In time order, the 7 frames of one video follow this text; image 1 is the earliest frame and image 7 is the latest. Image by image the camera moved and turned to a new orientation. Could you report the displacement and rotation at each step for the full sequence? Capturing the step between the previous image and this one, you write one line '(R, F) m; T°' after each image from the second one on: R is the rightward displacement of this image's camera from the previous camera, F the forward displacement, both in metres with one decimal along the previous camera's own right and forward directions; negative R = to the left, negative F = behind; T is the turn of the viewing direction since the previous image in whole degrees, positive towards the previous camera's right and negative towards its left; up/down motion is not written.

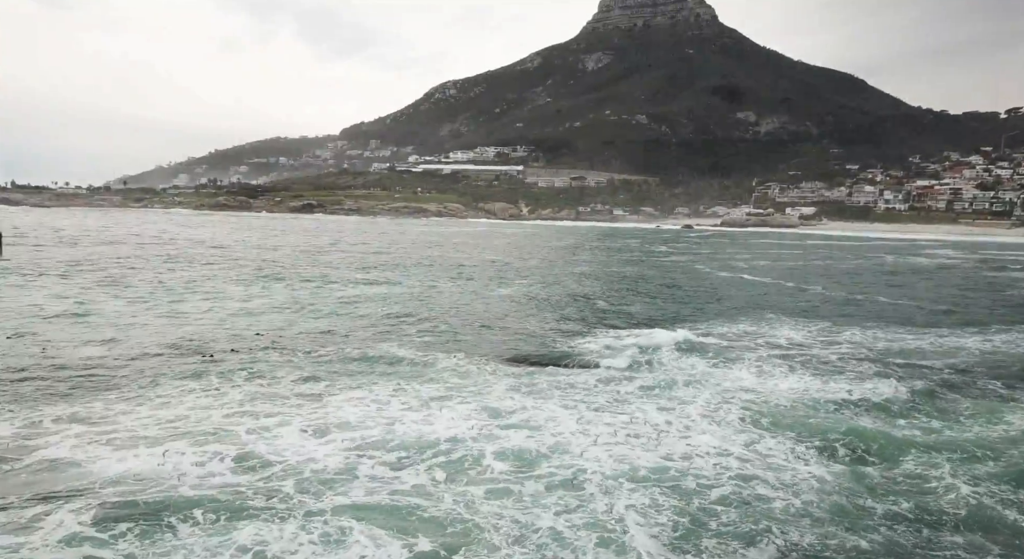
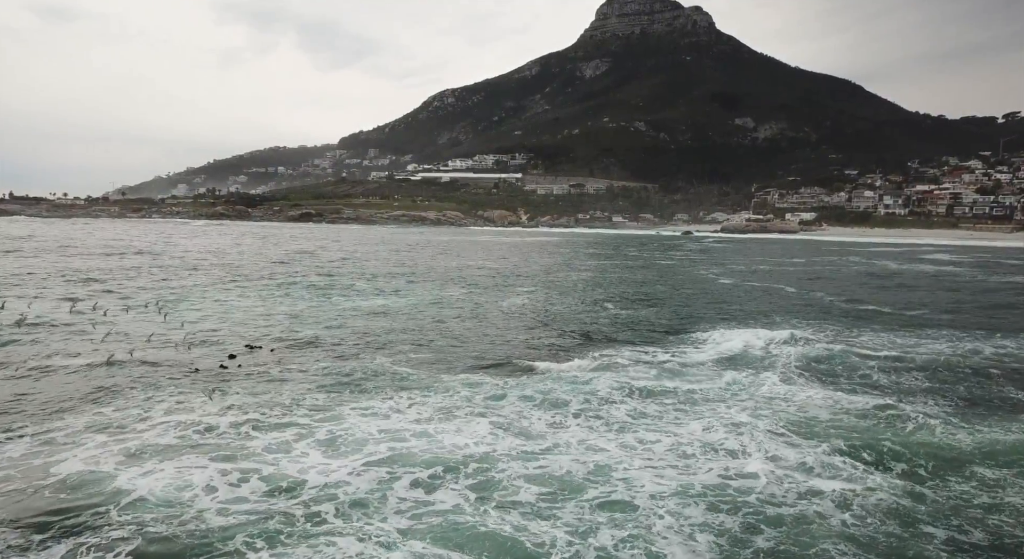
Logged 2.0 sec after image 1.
(-0.2, +0.3) m; 0°
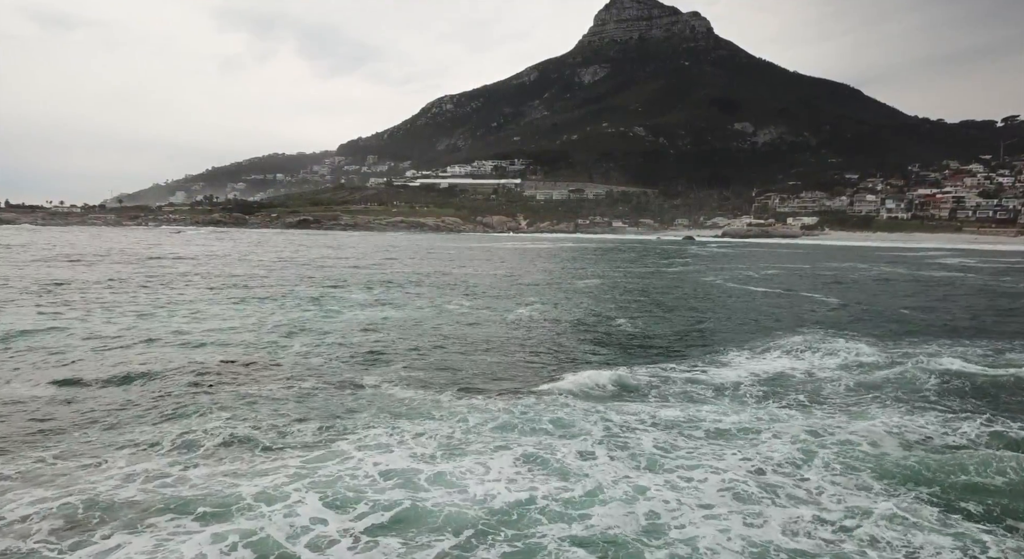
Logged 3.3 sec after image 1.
(0.0, +1.0) m; 0°
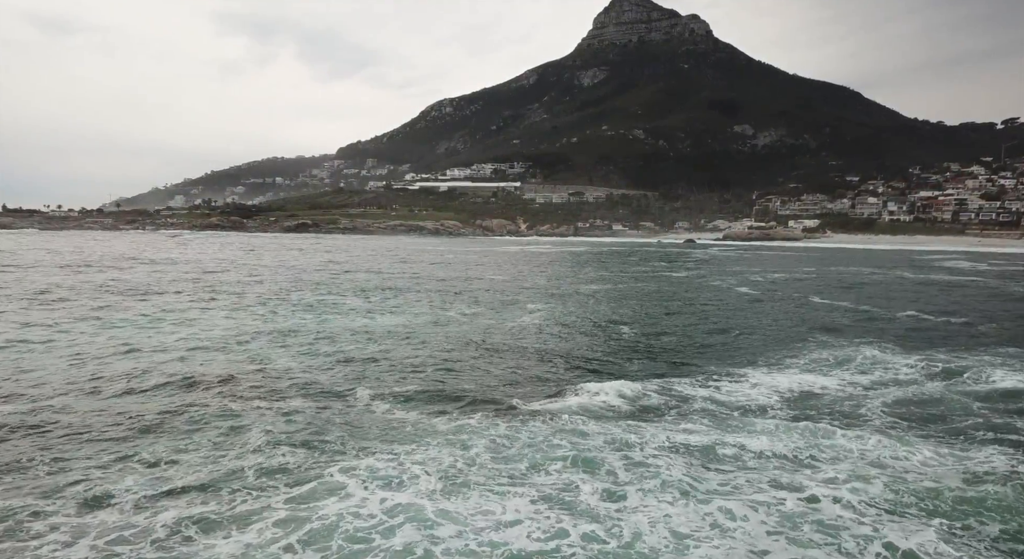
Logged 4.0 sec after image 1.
(0.0, +0.7) m; 0°
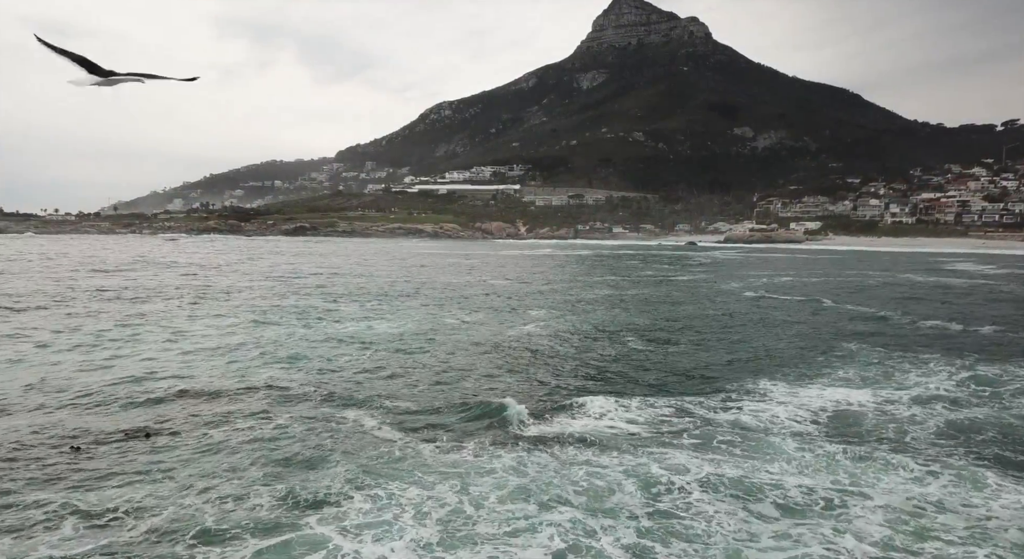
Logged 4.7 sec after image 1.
(-0.1, +0.8) m; 0°
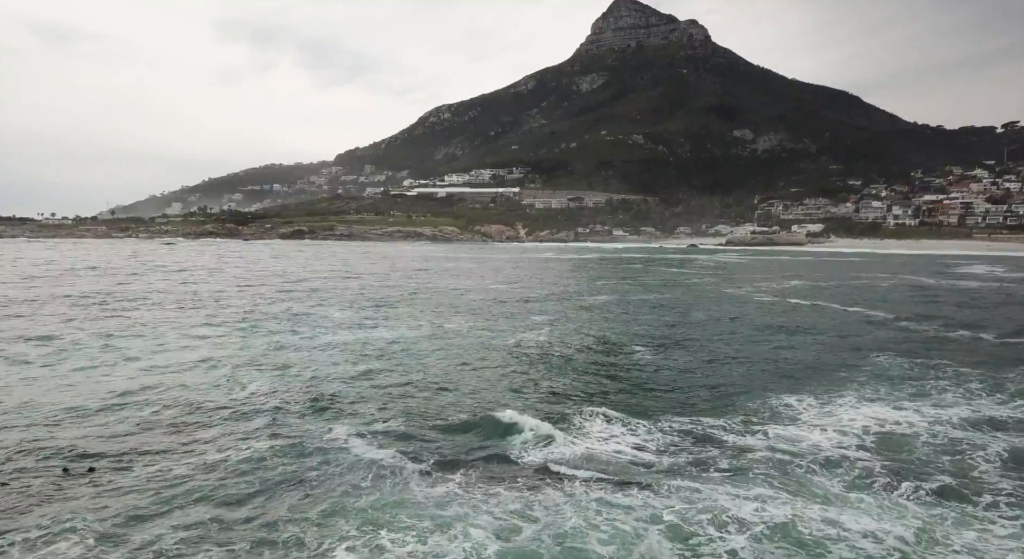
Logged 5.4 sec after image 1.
(0.0, +0.9) m; 0°
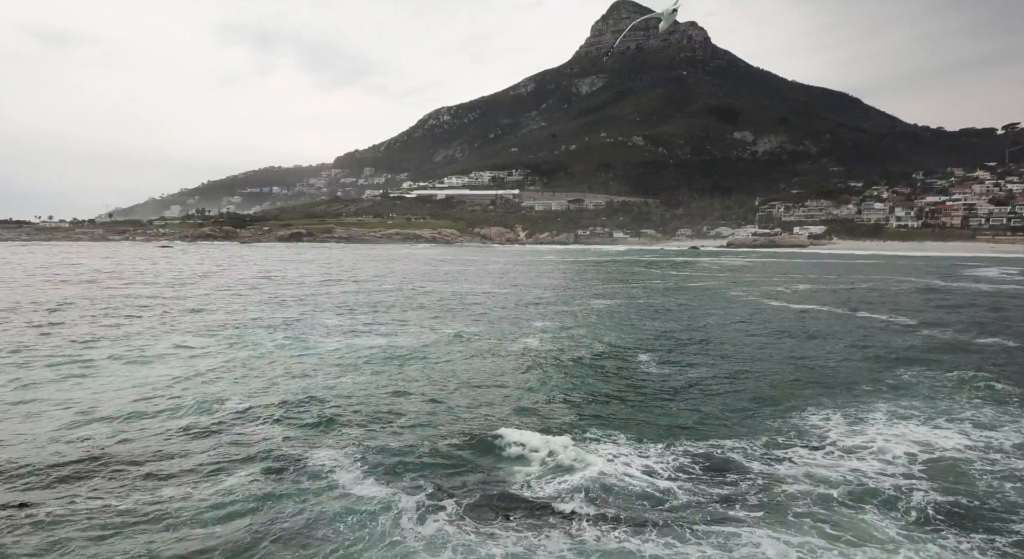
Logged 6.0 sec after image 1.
(0.0, +0.8) m; 0°
